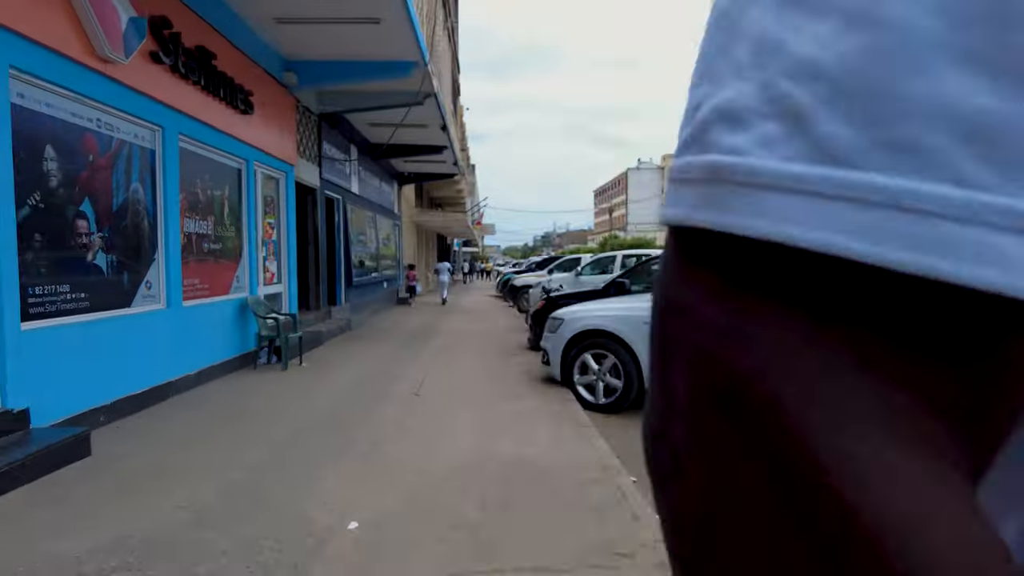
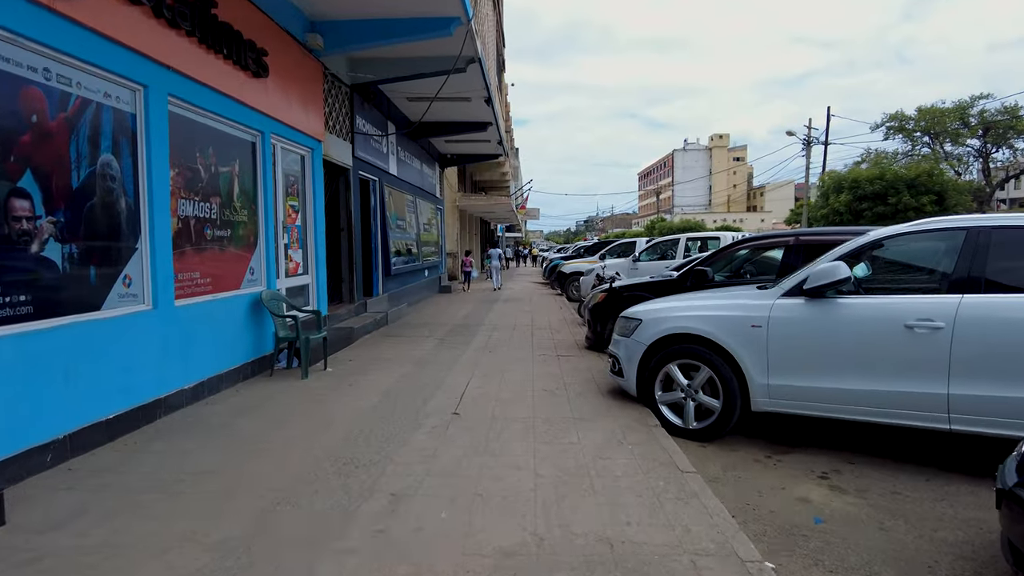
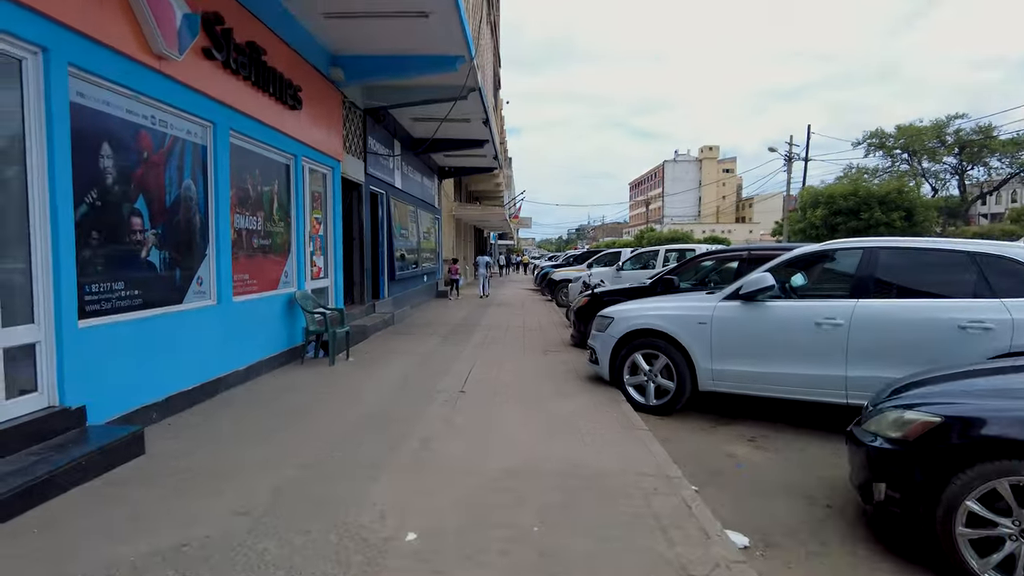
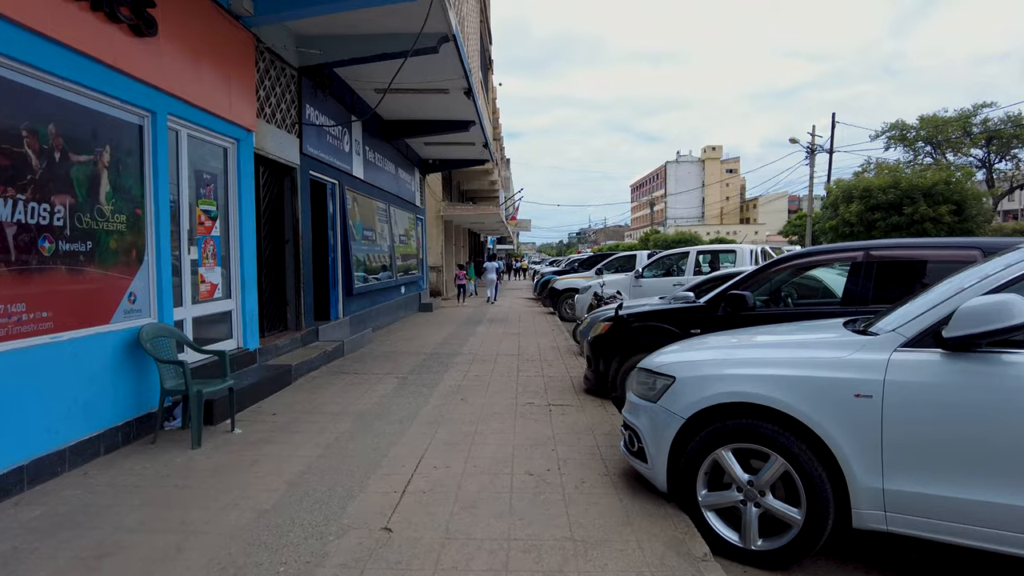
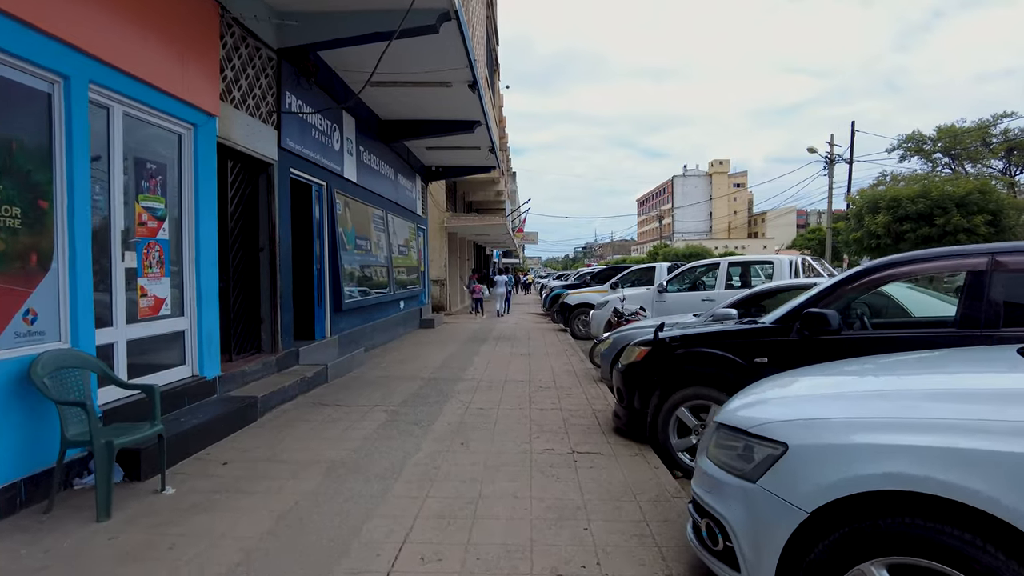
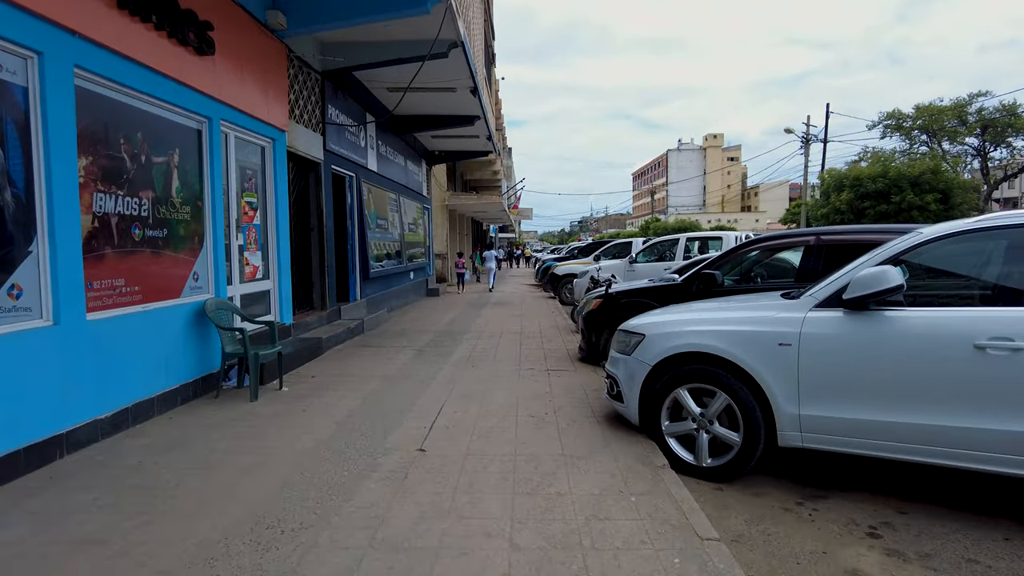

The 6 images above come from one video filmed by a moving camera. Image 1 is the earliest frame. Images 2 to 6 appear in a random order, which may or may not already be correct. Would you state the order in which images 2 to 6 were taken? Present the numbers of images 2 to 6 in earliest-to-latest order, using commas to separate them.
3, 2, 6, 4, 5
